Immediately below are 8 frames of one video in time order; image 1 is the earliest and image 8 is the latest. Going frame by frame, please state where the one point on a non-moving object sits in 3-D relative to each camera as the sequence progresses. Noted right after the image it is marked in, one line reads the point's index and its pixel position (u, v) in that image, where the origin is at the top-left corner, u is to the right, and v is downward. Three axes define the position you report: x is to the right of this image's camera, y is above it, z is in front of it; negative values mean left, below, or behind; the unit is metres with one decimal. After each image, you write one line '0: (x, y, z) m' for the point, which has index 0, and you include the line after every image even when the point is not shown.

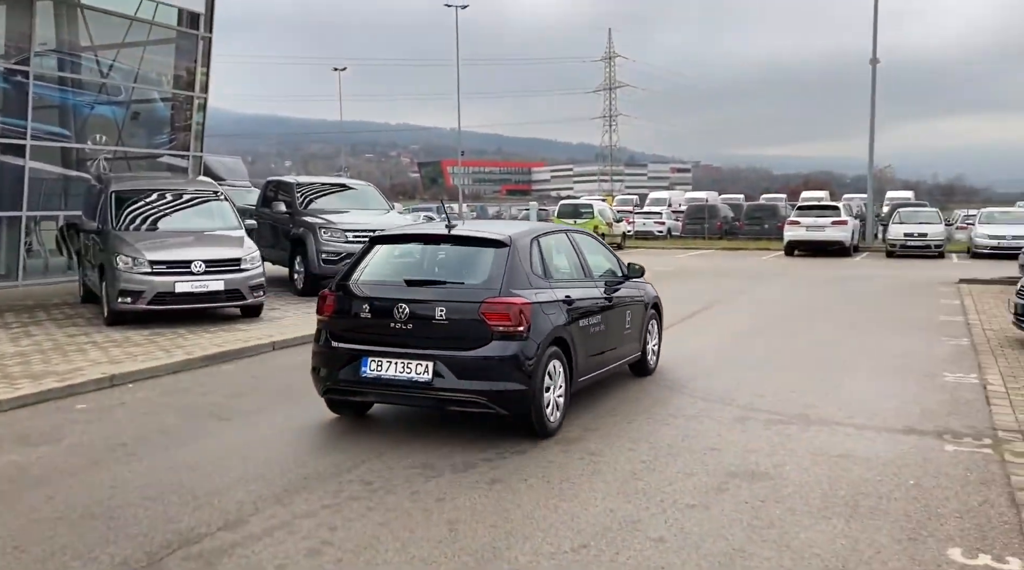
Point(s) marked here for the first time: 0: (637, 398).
0: (+1.0, -0.9, +6.4) m
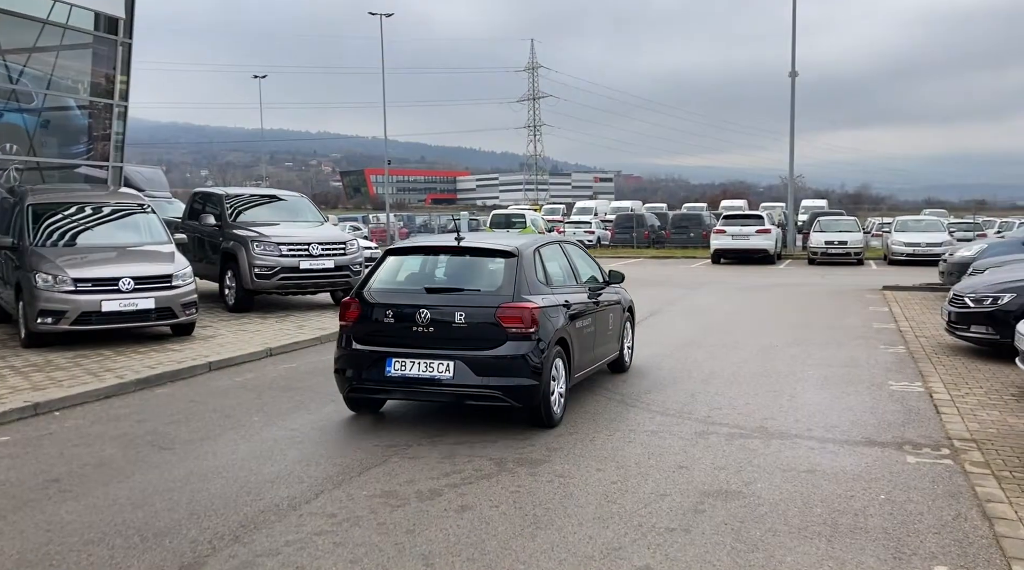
0: (+0.7, -1.0, +6.3) m
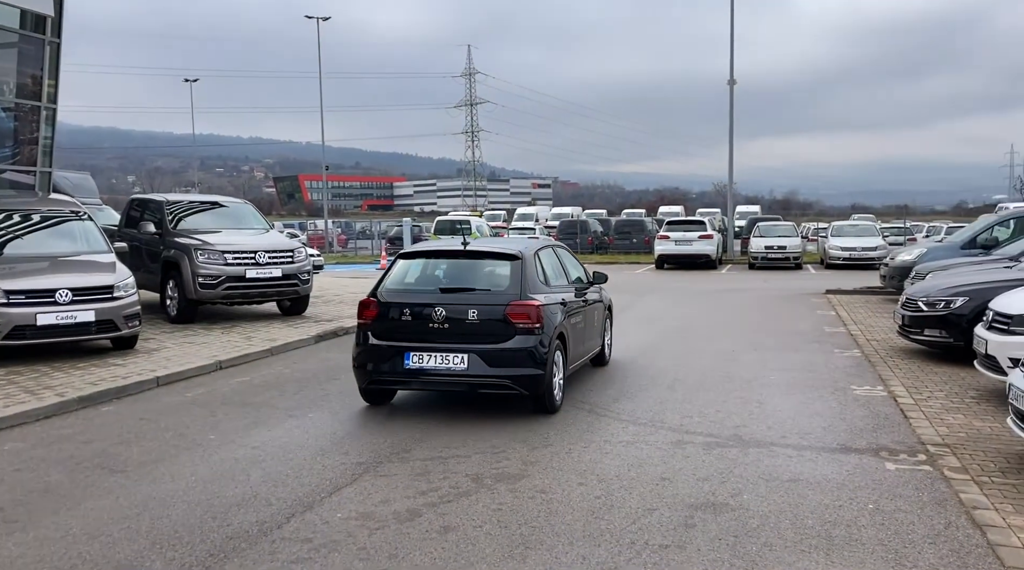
0: (+0.4, -1.0, +6.2) m
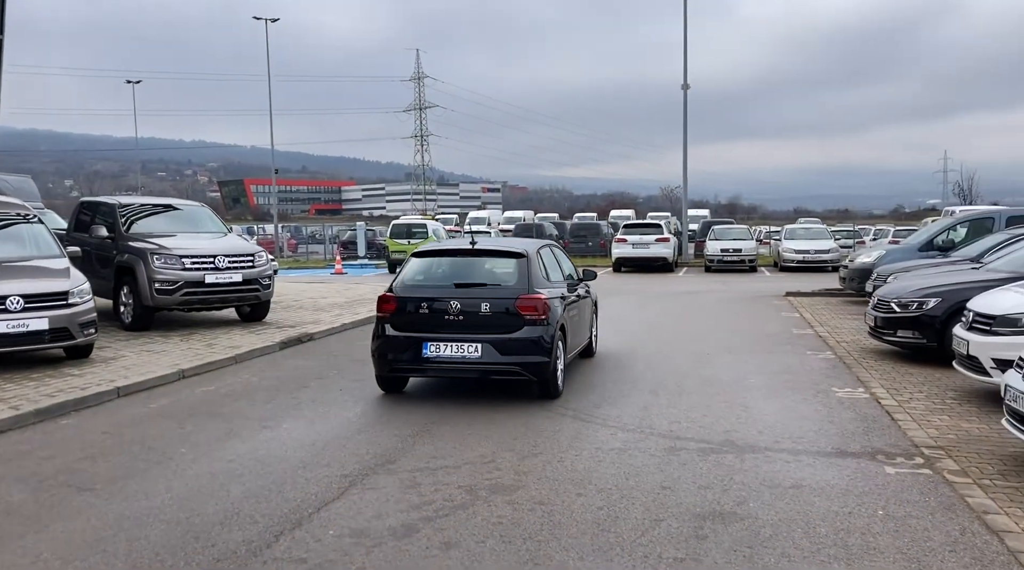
0: (+0.3, -1.1, +6.1) m
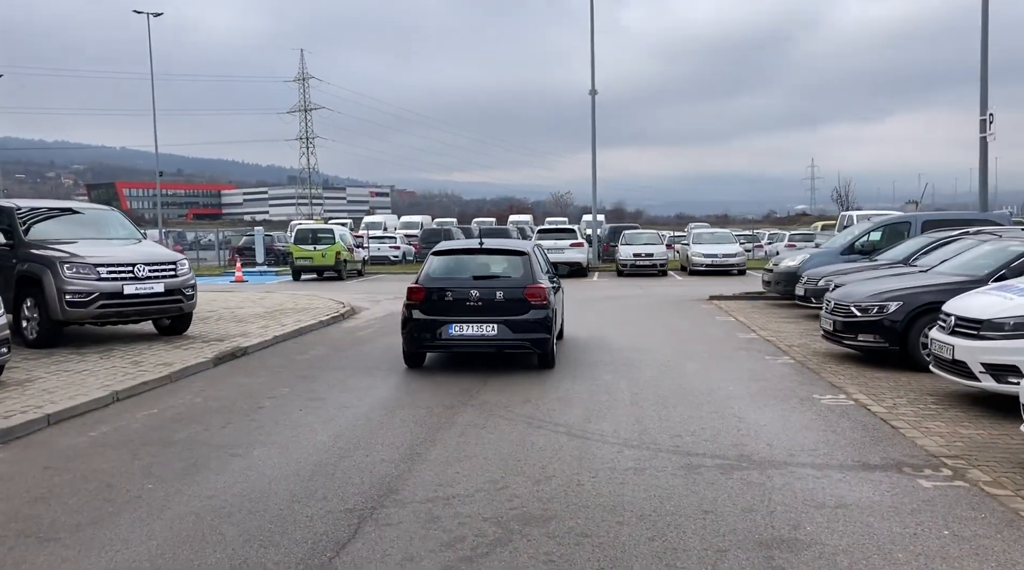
0: (+0.3, -1.1, +5.7) m
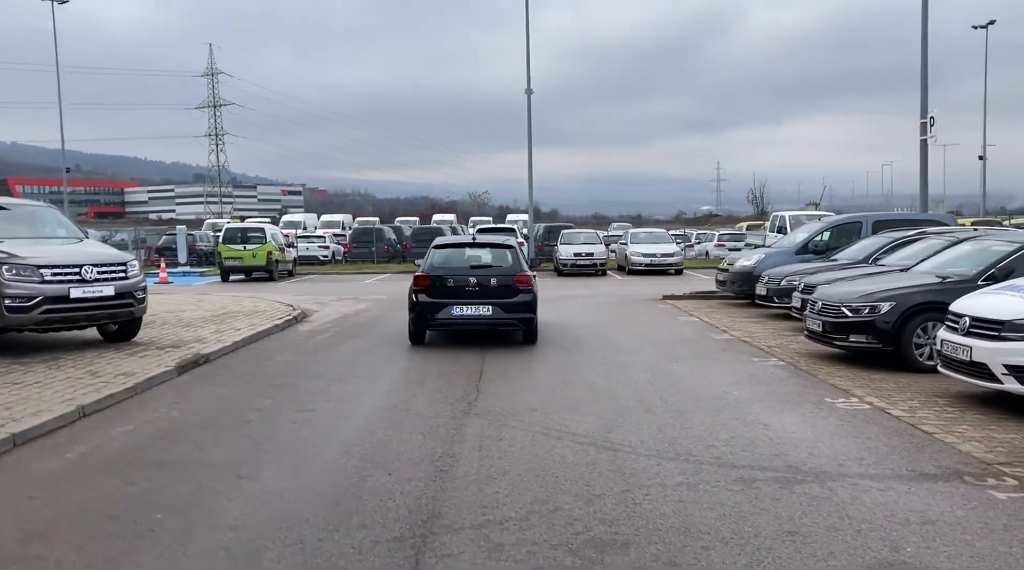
0: (+0.5, -1.1, +5.4) m
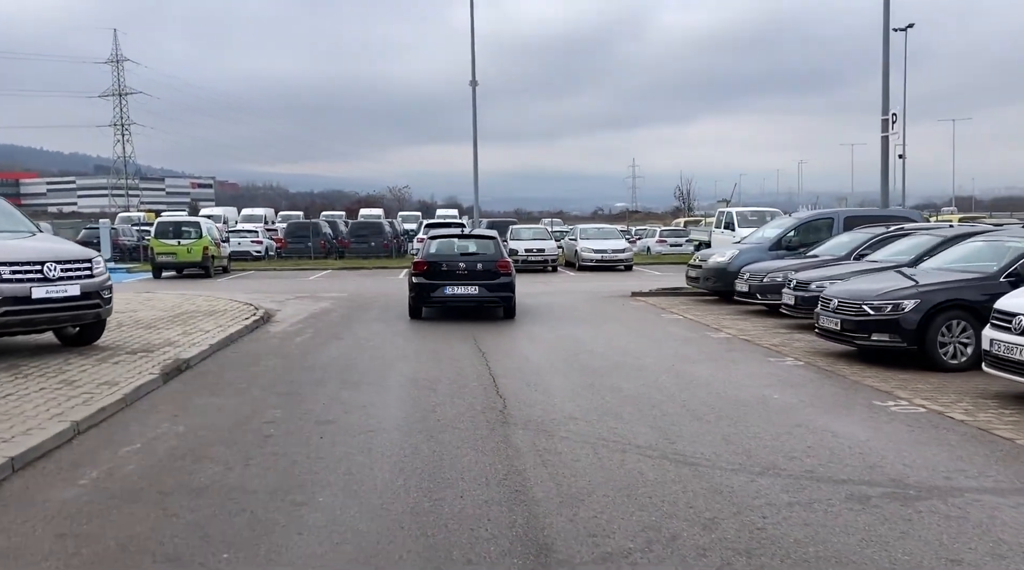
0: (+0.9, -1.2, +5.0) m
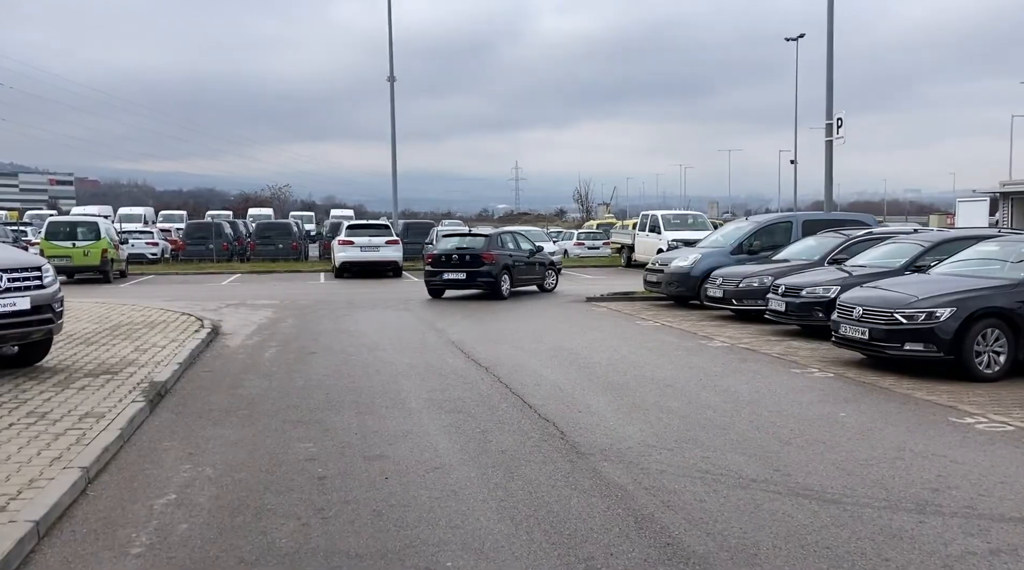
0: (+1.7, -1.3, +4.5) m
